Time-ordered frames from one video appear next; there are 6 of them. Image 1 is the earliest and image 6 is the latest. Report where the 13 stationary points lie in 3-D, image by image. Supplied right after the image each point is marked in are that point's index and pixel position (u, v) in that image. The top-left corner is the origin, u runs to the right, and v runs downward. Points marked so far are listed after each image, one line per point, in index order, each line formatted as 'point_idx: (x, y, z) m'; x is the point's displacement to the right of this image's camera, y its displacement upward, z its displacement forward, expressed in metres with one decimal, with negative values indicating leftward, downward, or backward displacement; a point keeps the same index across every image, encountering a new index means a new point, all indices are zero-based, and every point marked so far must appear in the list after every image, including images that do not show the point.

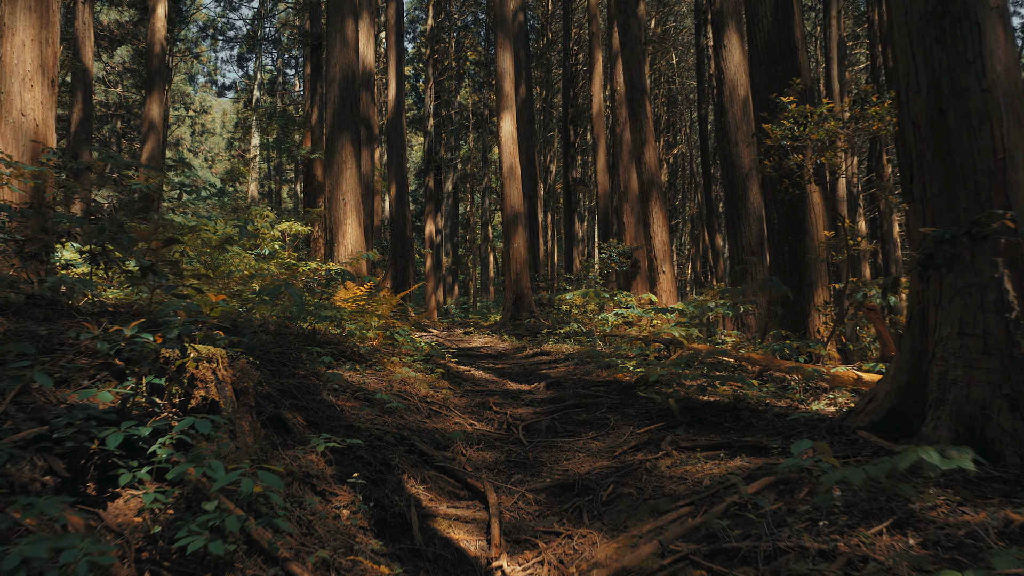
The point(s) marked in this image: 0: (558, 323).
0: (+0.6, -0.5, +9.4) m
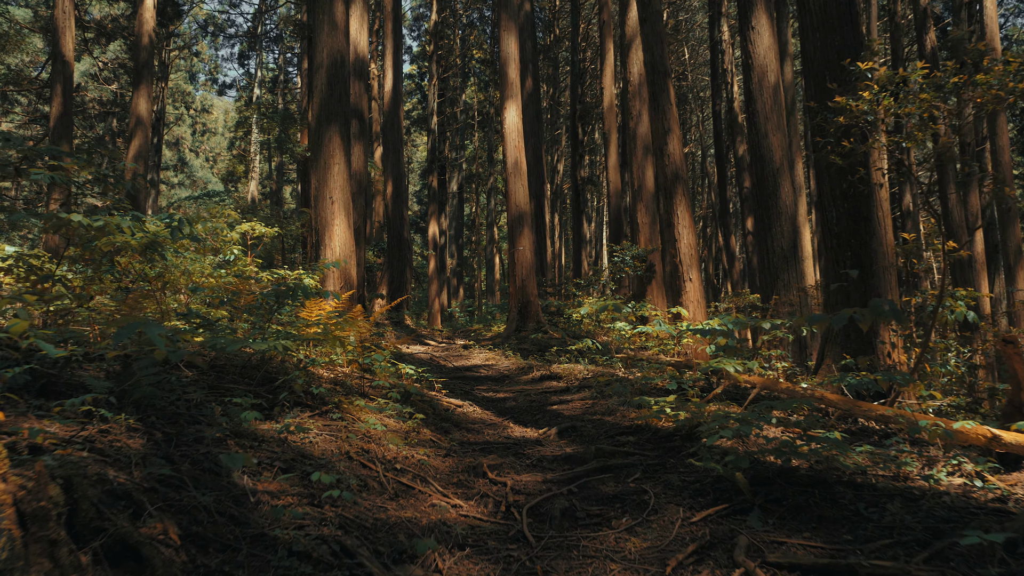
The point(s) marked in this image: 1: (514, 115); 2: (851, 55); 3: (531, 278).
0: (+0.7, -0.6, +8.3) m
1: (0.0, +2.6, +10.4) m
2: (+2.5, +1.7, +5.0) m
3: (+0.3, +0.1, +10.1) m
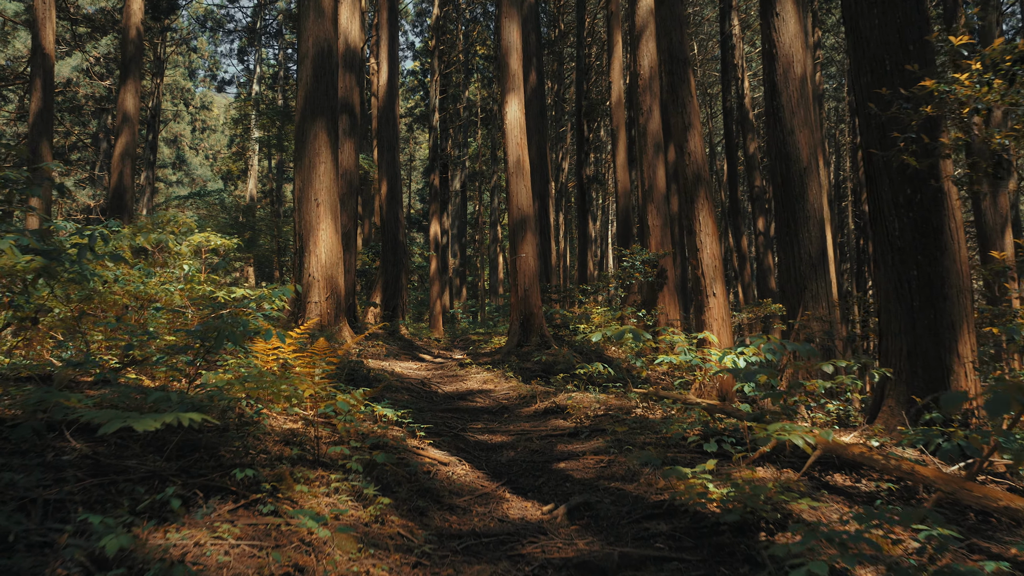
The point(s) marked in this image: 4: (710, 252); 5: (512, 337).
0: (+0.7, -0.8, +7.5) m
1: (+0.1, +2.5, +9.5) m
2: (+2.4, +1.5, +4.2) m
3: (+0.3, 0.0, +9.2) m
4: (+1.9, +0.3, +6.5) m
5: (0.0, -0.7, +9.2) m
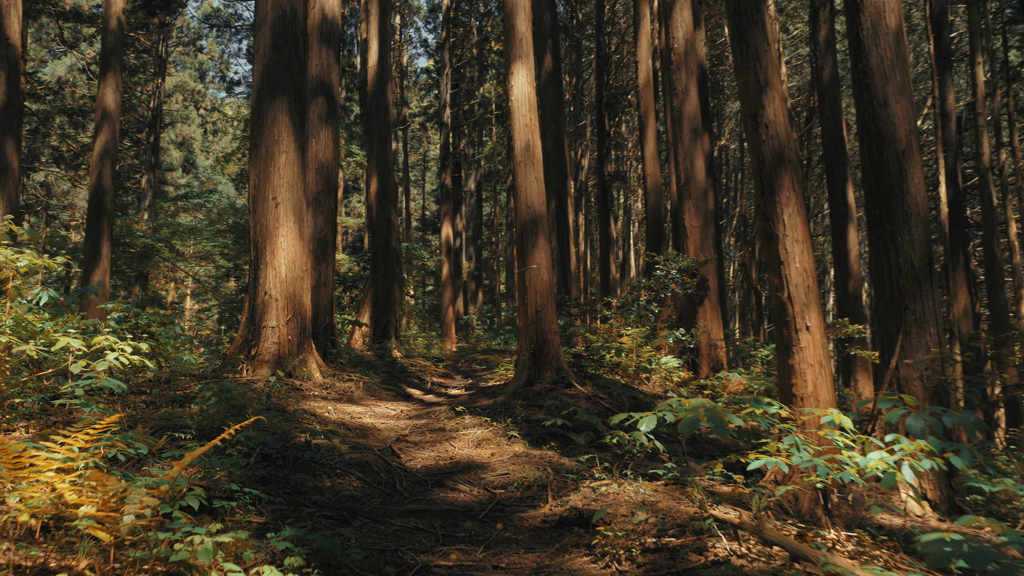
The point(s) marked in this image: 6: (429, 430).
0: (+0.7, -1.0, +5.5) m
1: (+0.1, +2.3, +7.6) m
2: (+2.4, +1.3, +2.1) m
3: (+0.4, -0.2, +7.3) m
4: (+1.9, +0.1, +4.5) m
5: (+0.1, -0.9, +7.3) m
6: (-0.7, -1.2, +5.8) m
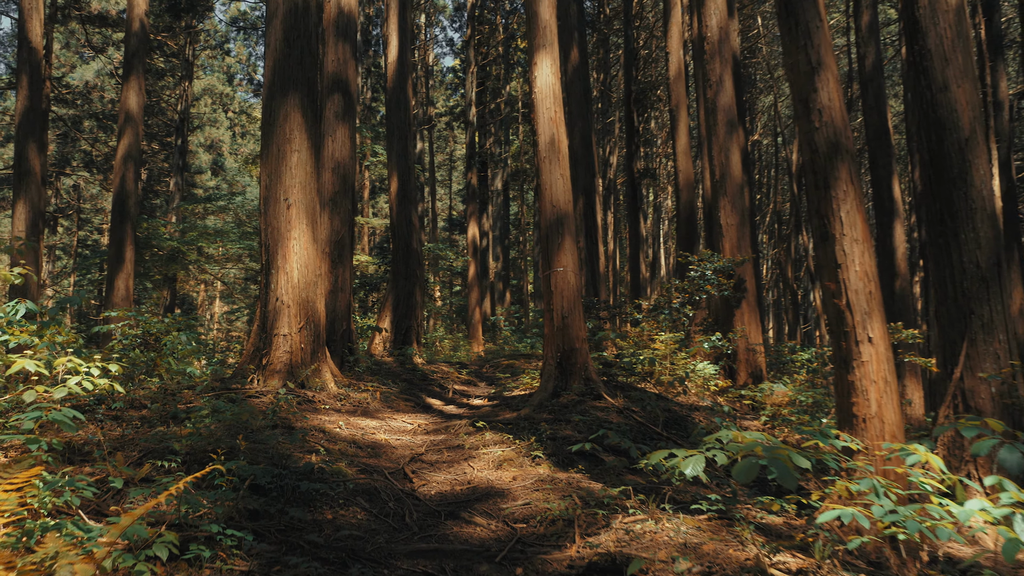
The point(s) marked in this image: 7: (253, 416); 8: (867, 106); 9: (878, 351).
0: (+0.9, -1.0, +5.0) m
1: (+0.4, +2.2, +7.1) m
2: (+2.4, +1.3, +1.6) m
3: (+0.6, -0.2, +6.8) m
4: (+2.0, +0.1, +4.0) m
5: (+0.3, -0.9, +6.8) m
6: (-0.5, -1.2, +5.4) m
7: (-1.8, -0.9, +4.7) m
8: (+5.7, +2.9, +11.2) m
9: (+2.1, -0.3, +3.9) m
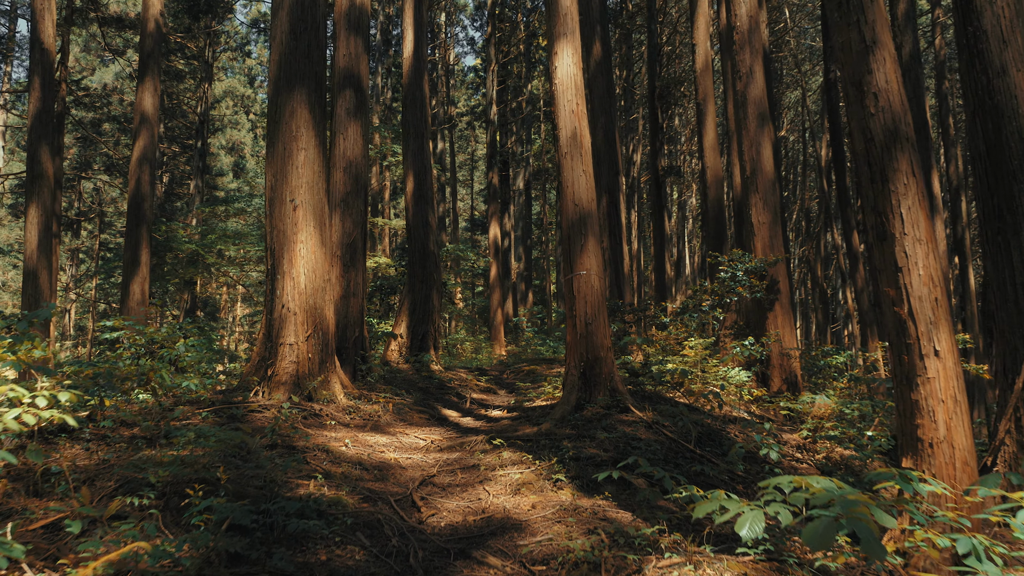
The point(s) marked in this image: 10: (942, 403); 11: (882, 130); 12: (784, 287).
0: (+1.0, -1.1, +4.6) m
1: (+0.6, +2.2, +6.7) m
2: (+2.4, +1.3, +1.1) m
3: (+0.8, -0.3, +6.3) m
4: (+2.1, +0.1, +3.5) m
5: (+0.5, -1.0, +6.4) m
6: (-0.4, -1.3, +5.0) m
7: (-1.6, -0.9, +4.3) m
8: (+6.0, +2.9, +10.5) m
9: (+2.2, -0.4, +3.4) m
10: (+2.1, -0.6, +3.4) m
11: (+2.0, +0.8, +3.7) m
12: (+3.5, 0.0, +8.9) m
